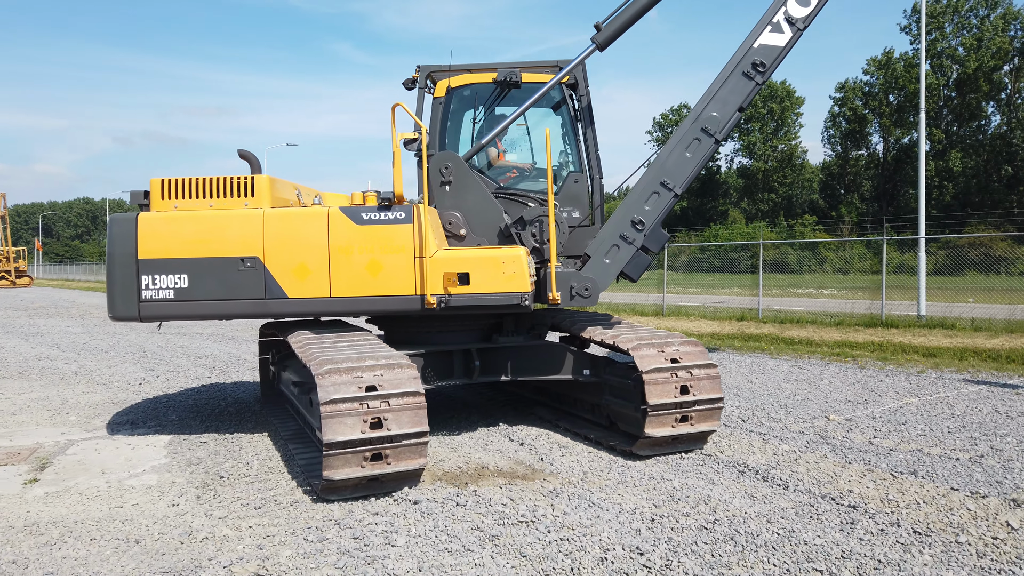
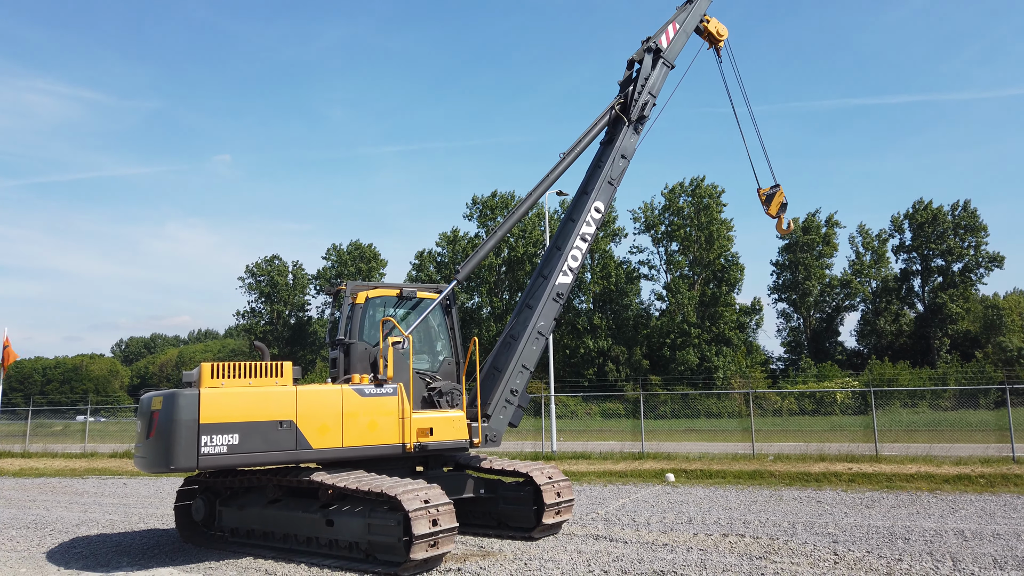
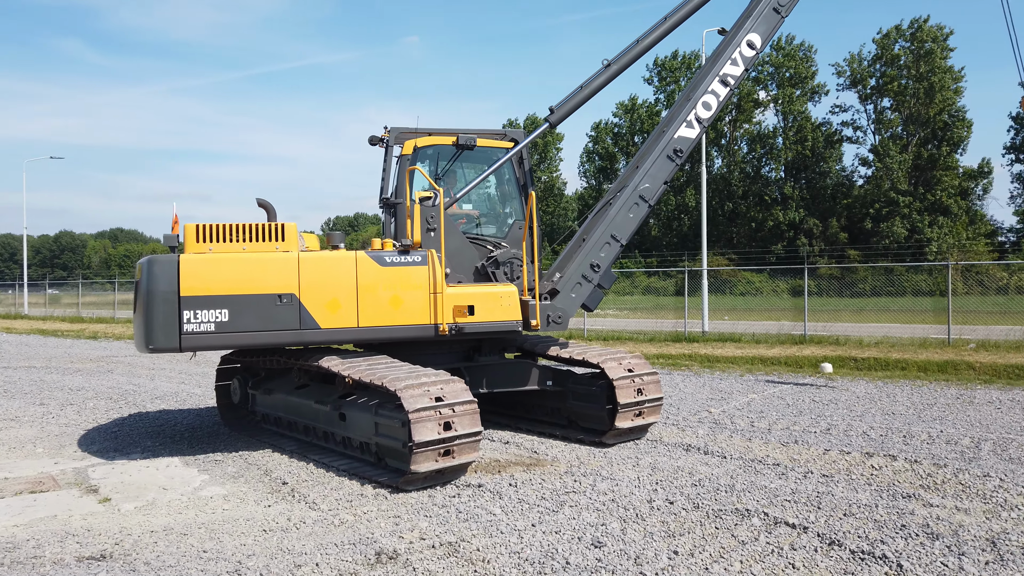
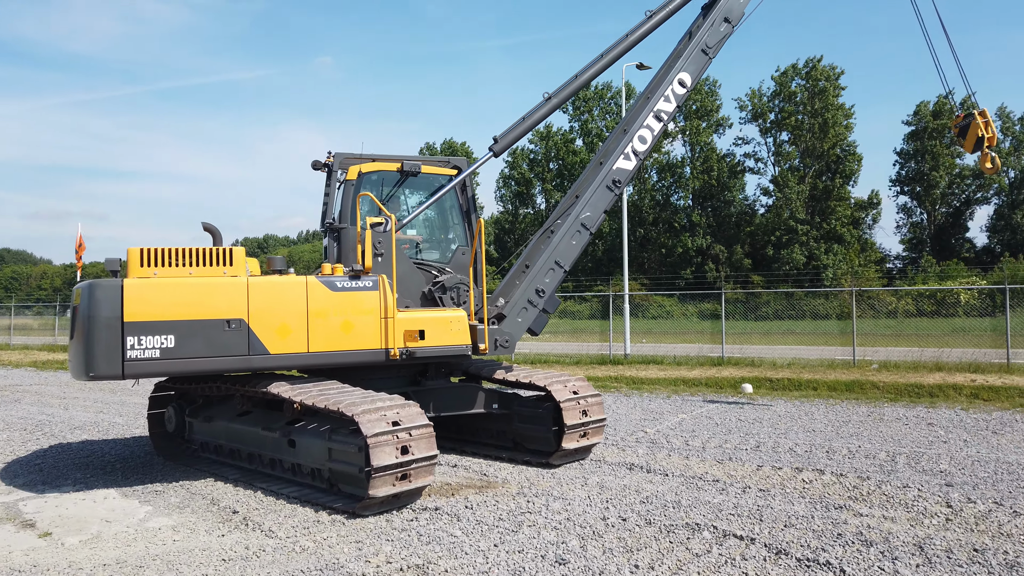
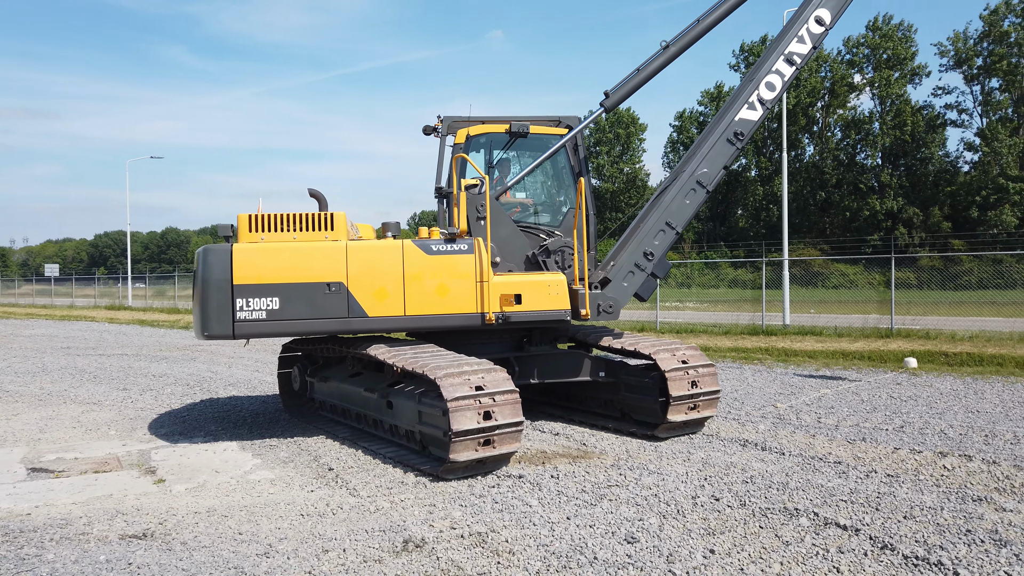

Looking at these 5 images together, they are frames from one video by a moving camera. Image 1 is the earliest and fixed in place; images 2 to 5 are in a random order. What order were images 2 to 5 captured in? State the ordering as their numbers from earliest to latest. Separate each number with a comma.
5, 3, 4, 2
